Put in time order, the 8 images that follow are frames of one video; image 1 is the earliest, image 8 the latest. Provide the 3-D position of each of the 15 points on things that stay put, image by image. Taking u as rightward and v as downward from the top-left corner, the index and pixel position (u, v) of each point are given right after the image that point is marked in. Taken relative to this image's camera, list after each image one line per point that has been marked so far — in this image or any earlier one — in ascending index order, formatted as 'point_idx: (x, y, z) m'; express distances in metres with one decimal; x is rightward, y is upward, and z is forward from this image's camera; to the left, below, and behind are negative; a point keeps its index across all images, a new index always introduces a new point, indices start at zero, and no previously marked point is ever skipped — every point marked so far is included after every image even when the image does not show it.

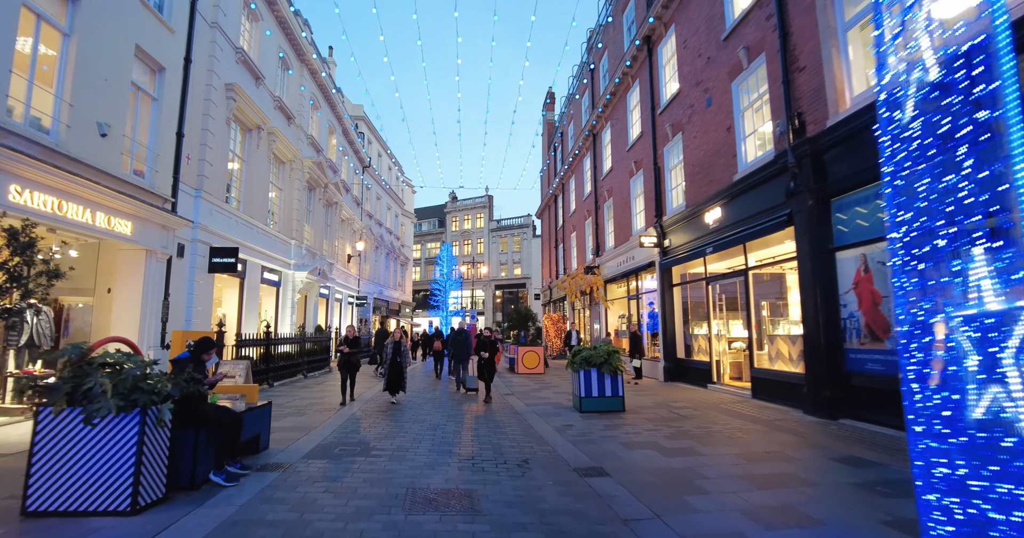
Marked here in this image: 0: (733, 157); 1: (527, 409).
0: (+5.1, +2.6, +11.1) m
1: (+0.3, -2.8, +9.7) m
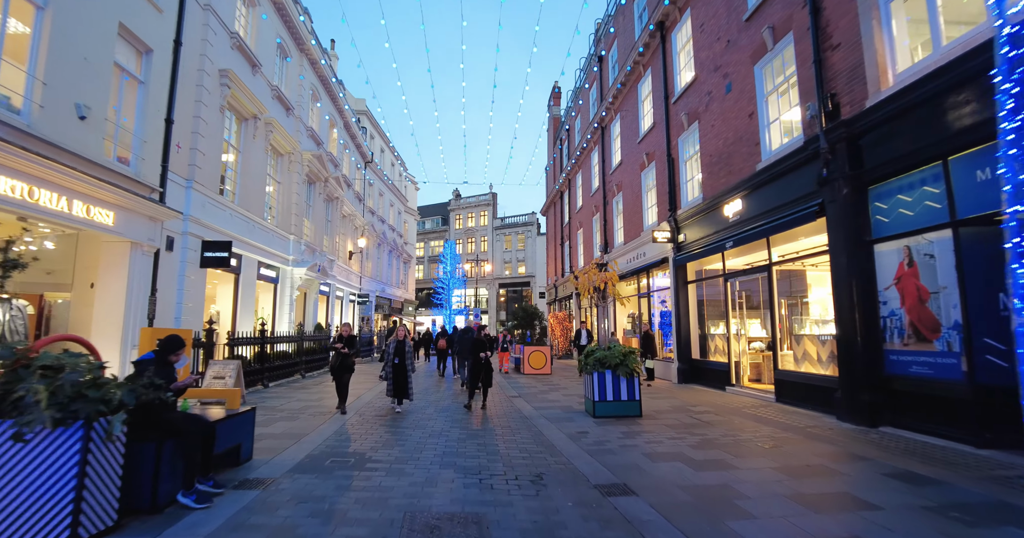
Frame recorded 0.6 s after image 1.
0: (+5.3, +2.7, +10.4) m
1: (+0.5, -2.7, +9.1) m
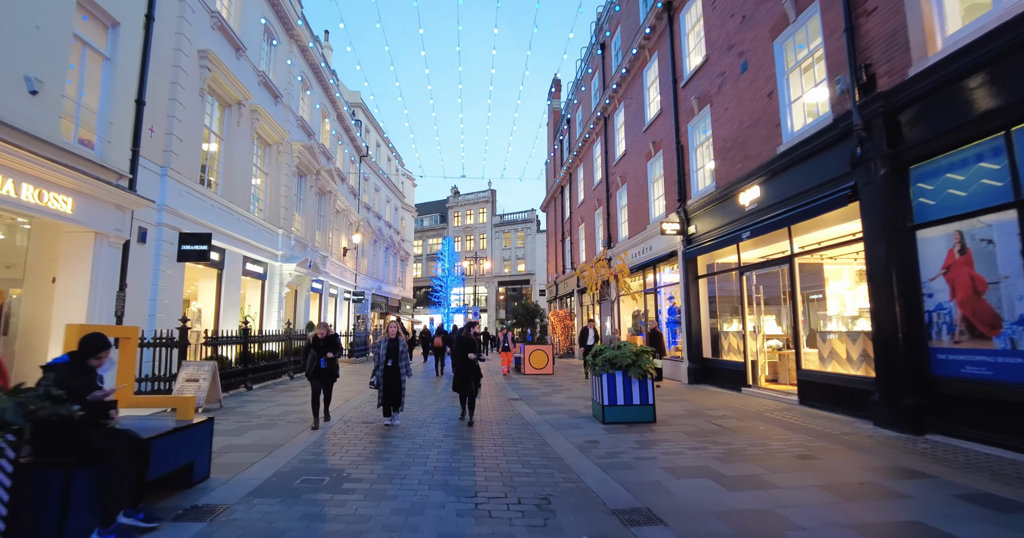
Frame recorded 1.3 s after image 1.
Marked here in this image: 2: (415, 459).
0: (+5.2, +2.8, +9.6) m
1: (+0.5, -2.6, +8.3) m
2: (-1.1, -2.1, +5.4) m
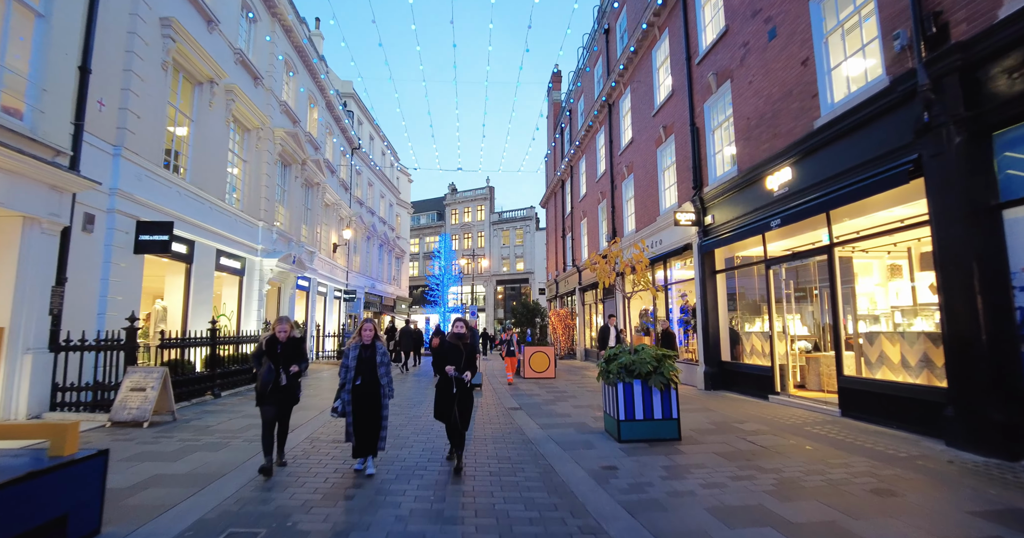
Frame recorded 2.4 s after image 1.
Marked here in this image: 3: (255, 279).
0: (+5.2, +3.0, +8.4) m
1: (+0.5, -2.4, +7.1) m
2: (-1.1, -2.0, +4.2) m
3: (-8.2, -0.3, +15.3) m
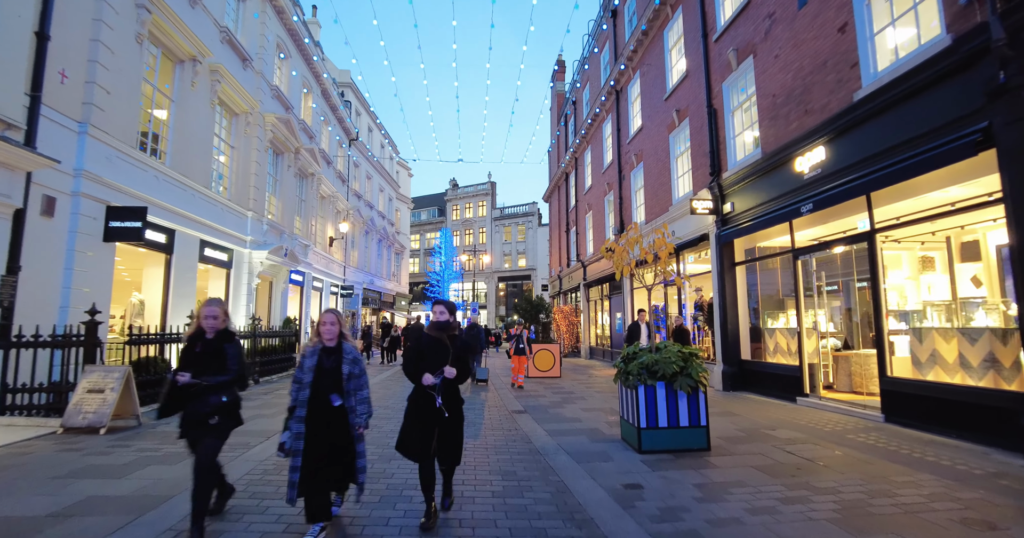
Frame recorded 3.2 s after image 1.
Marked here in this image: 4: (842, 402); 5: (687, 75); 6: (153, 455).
0: (+5.3, +3.1, +7.6) m
1: (+0.5, -2.3, +6.3) m
2: (-1.0, -1.8, +3.4) m
3: (-8.1, -0.1, +14.5) m
4: (+5.7, -2.3, +8.4) m
5: (+4.7, +5.2, +13.1) m
6: (-4.0, -2.0, +5.3) m
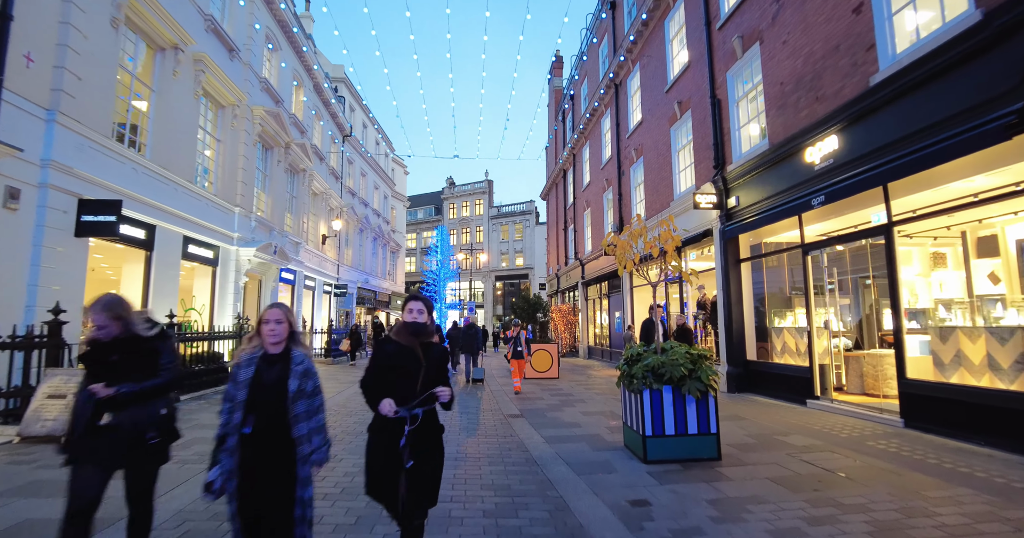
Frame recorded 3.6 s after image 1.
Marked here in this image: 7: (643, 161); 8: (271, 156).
0: (+5.2, +3.2, +7.1) m
1: (+0.5, -2.2, +5.9) m
2: (-1.1, -1.8, +3.0) m
3: (-8.2, 0.0, +14.0) m
4: (+5.7, -2.2, +7.9) m
5: (+4.6, +5.3, +12.7) m
6: (-4.0, -2.0, +4.9) m
7: (+4.3, +3.5, +15.8) m
8: (-8.3, +3.9, +16.7) m
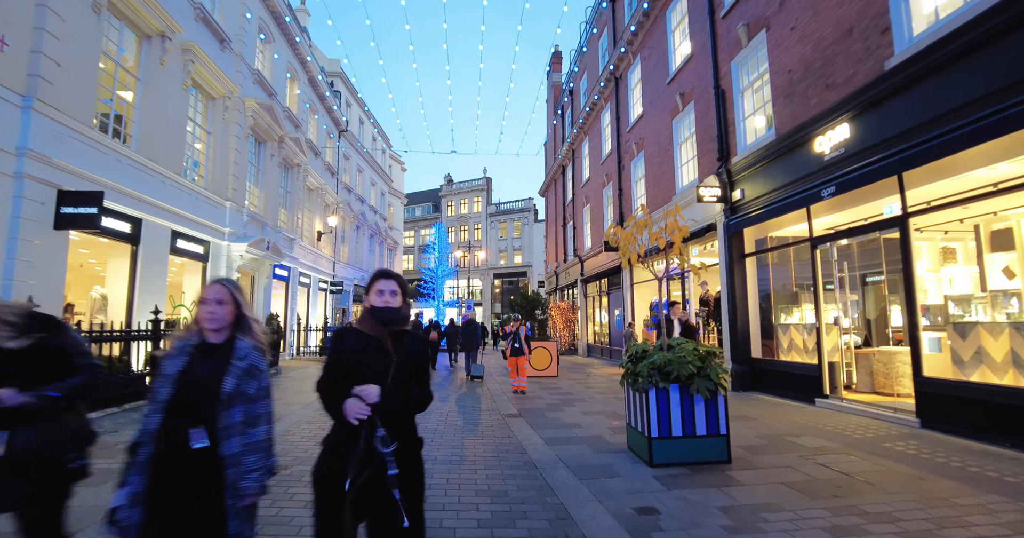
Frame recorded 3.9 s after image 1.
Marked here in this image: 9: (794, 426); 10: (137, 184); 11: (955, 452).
0: (+5.2, +3.3, +6.8) m
1: (+0.4, -2.1, +5.6) m
2: (-1.1, -1.7, +2.7) m
3: (-8.2, +0.1, +13.7) m
4: (+5.6, -2.1, +7.7) m
5: (+4.6, +5.4, +12.3) m
6: (-4.1, -1.9, +4.5) m
7: (+4.2, +3.6, +15.5) m
8: (-8.4, +4.0, +16.3) m
9: (+3.9, -2.2, +6.7) m
10: (-7.9, +1.8, +10.2) m
11: (+4.8, -2.0, +5.2) m
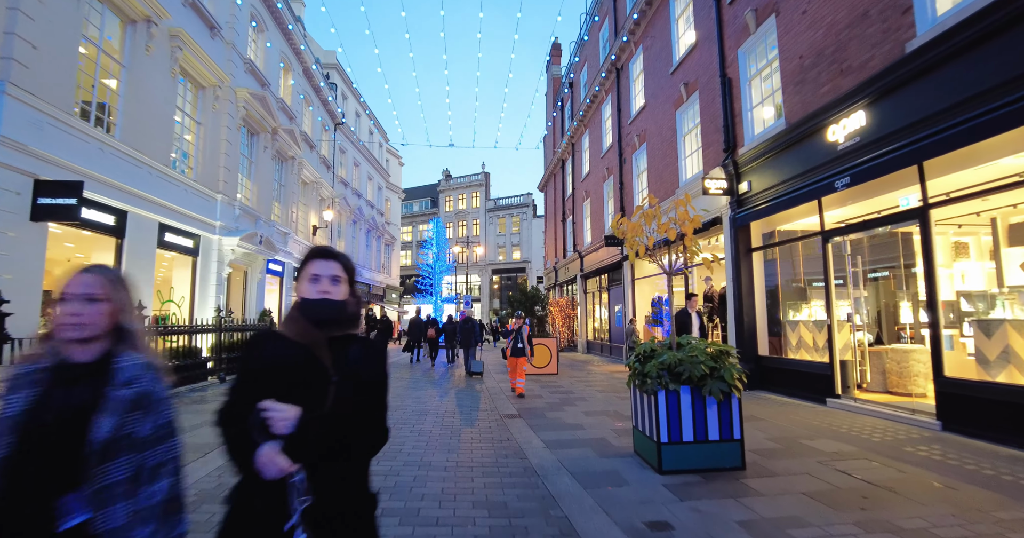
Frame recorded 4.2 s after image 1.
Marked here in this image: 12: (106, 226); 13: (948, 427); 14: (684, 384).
0: (+5.2, +3.4, +6.5) m
1: (+0.4, -2.1, +5.2) m
2: (-1.1, -1.7, +2.3) m
3: (-8.3, +0.2, +13.3) m
4: (+5.6, -2.1, +7.3) m
5: (+4.6, +5.5, +12.0) m
6: (-4.1, -1.8, +4.2) m
7: (+4.2, +3.8, +15.1) m
8: (-8.4, +4.2, +15.9) m
9: (+3.9, -2.1, +6.4) m
10: (-7.9, +1.9, +9.8) m
11: (+4.8, -1.9, +4.9) m
12: (-7.8, +0.8, +9.2) m
13: (+5.4, -1.9, +5.9) m
14: (+1.7, -1.1, +4.7) m
